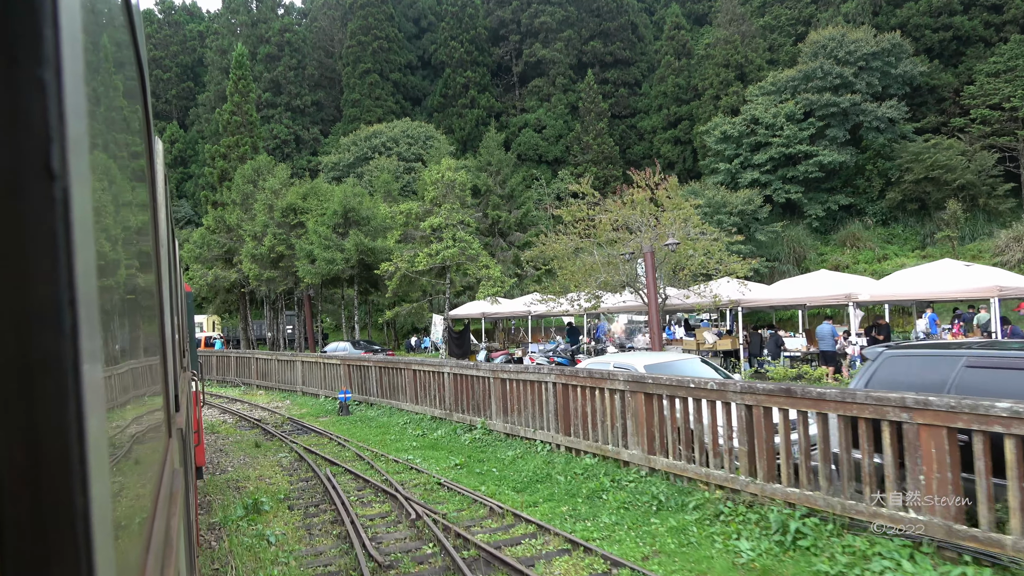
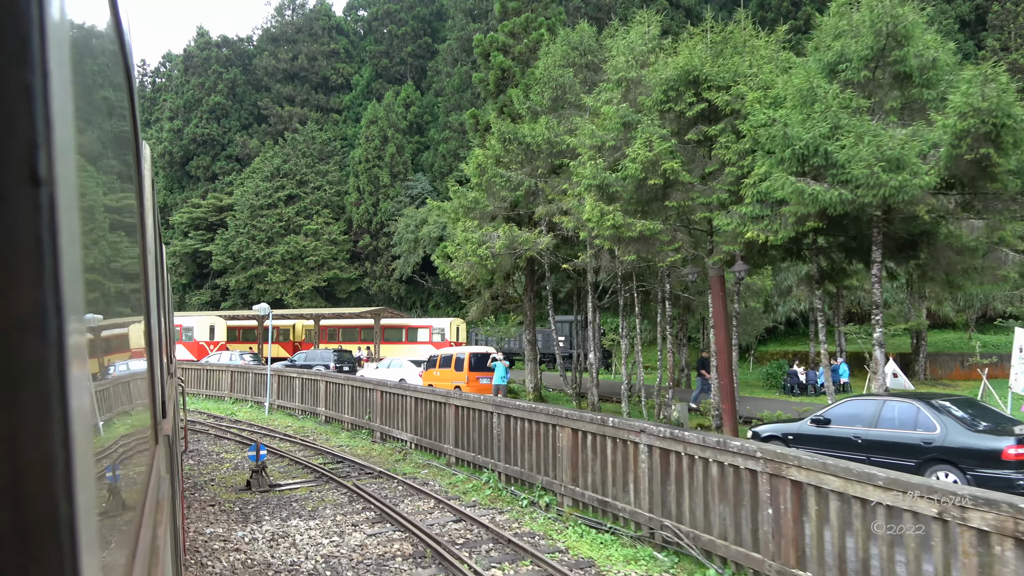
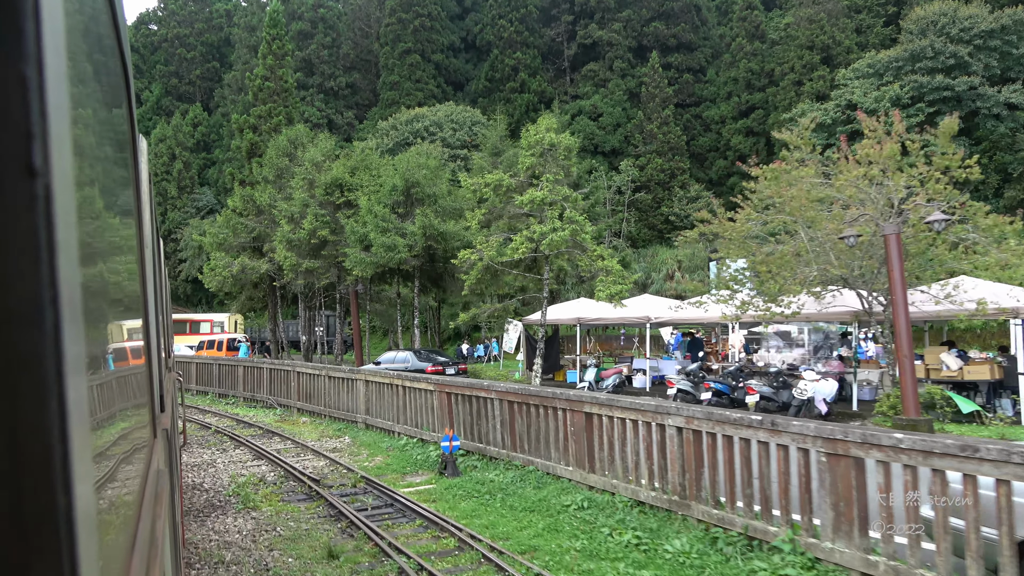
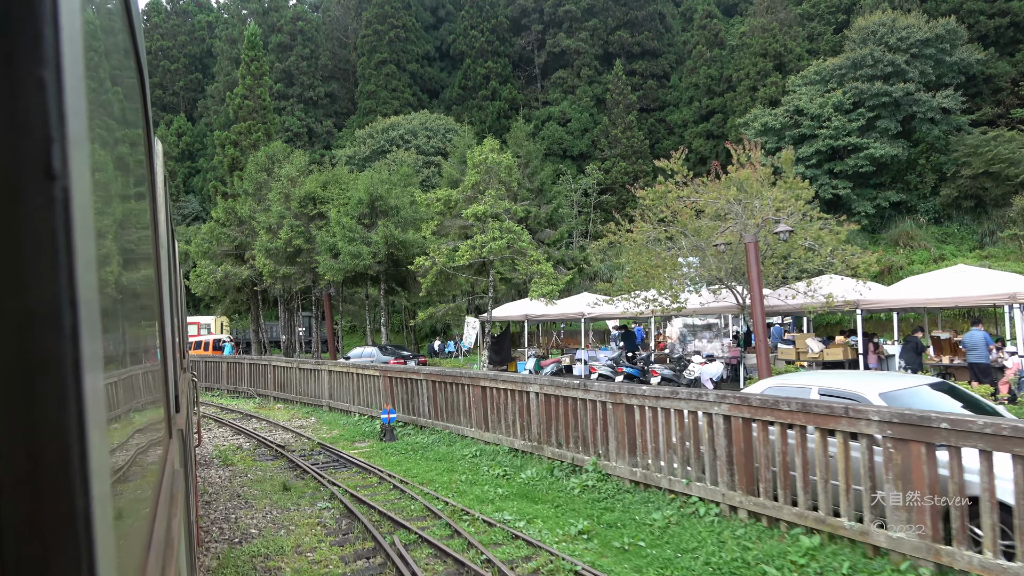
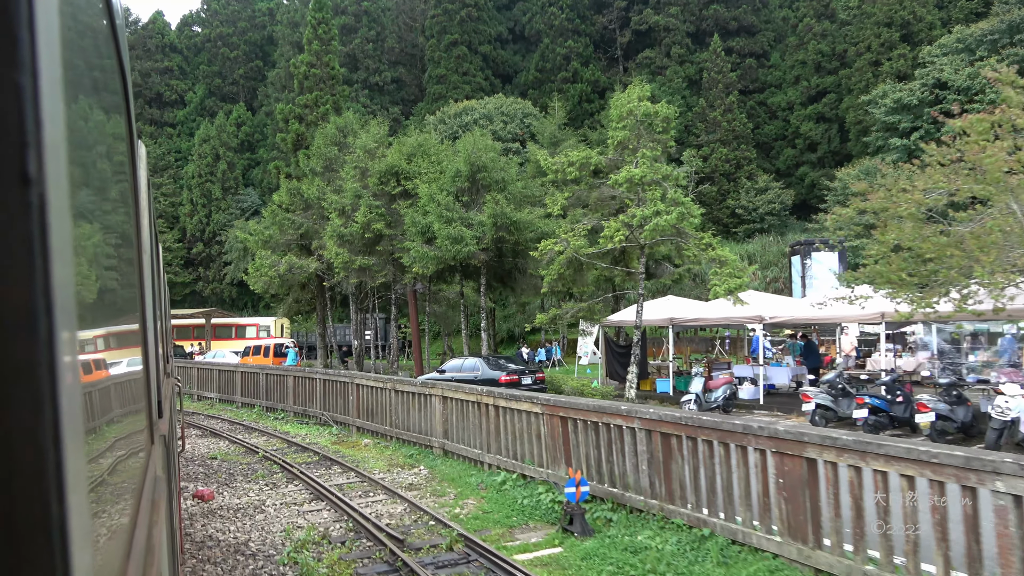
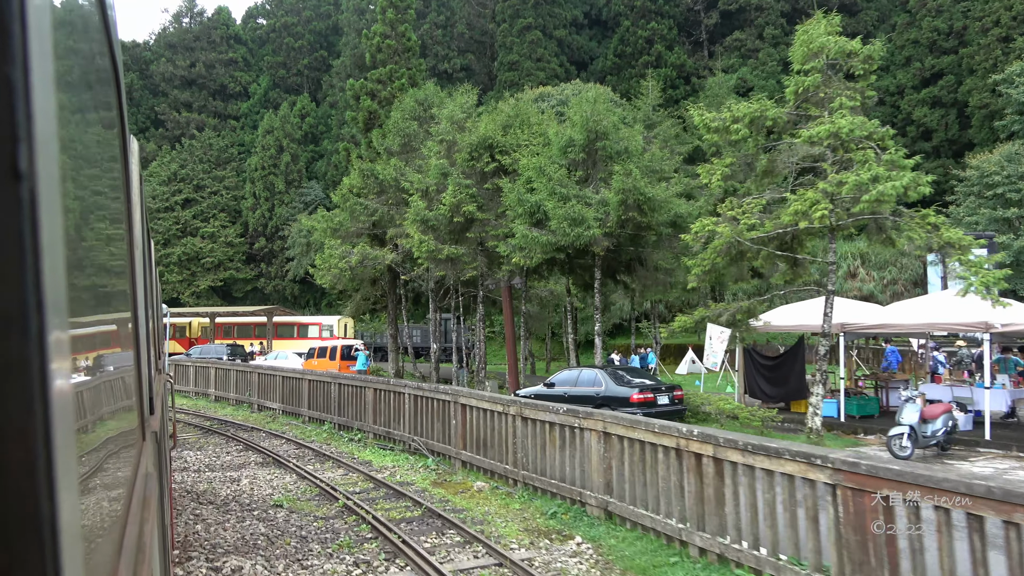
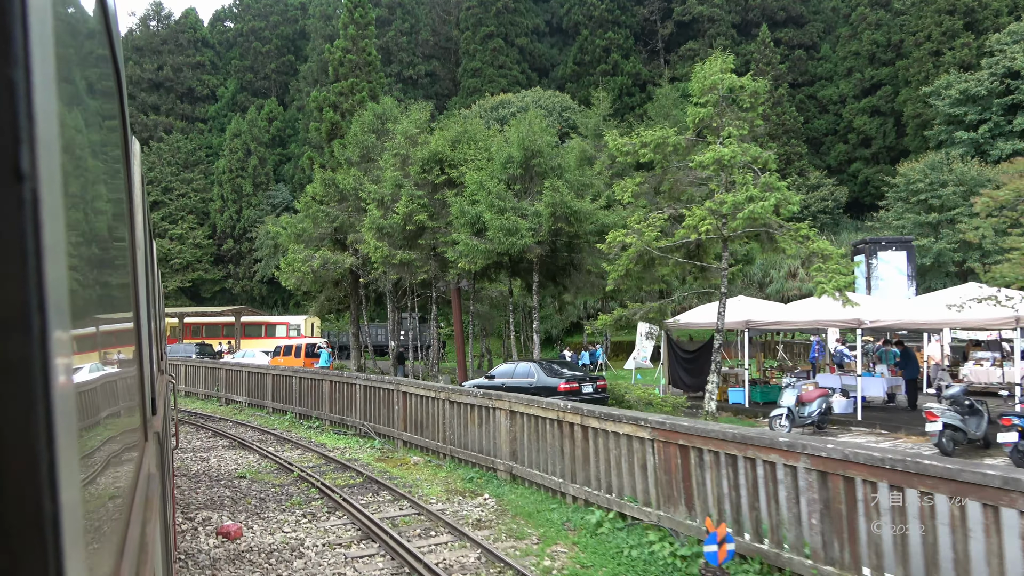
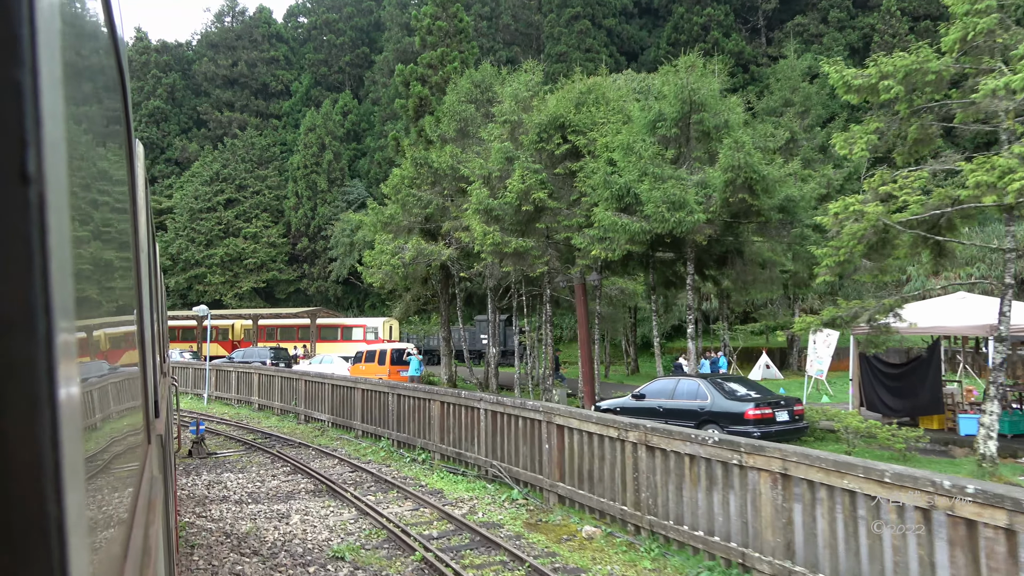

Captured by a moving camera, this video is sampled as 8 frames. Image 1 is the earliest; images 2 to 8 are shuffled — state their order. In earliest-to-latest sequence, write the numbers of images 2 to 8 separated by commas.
4, 3, 5, 7, 6, 8, 2
